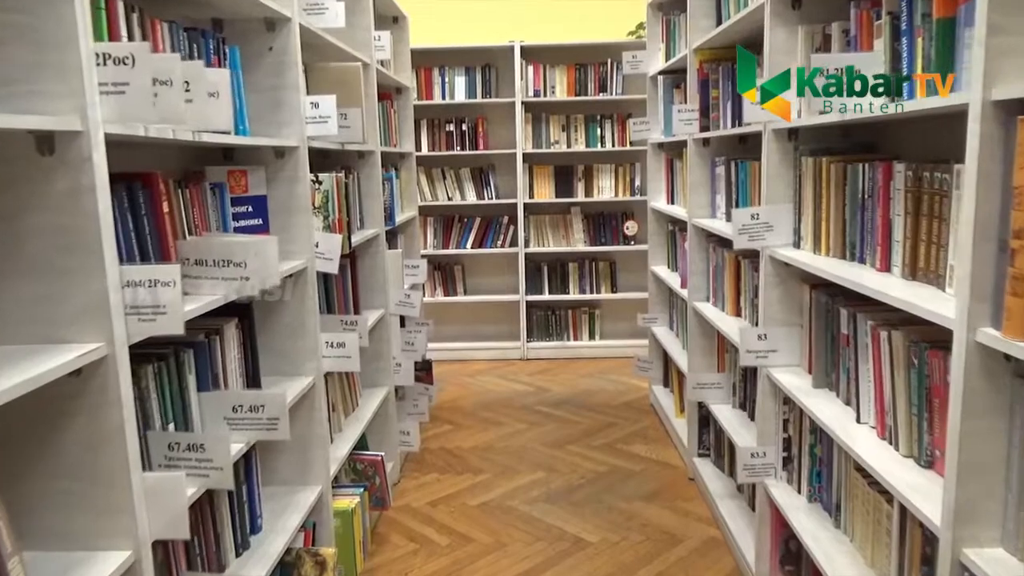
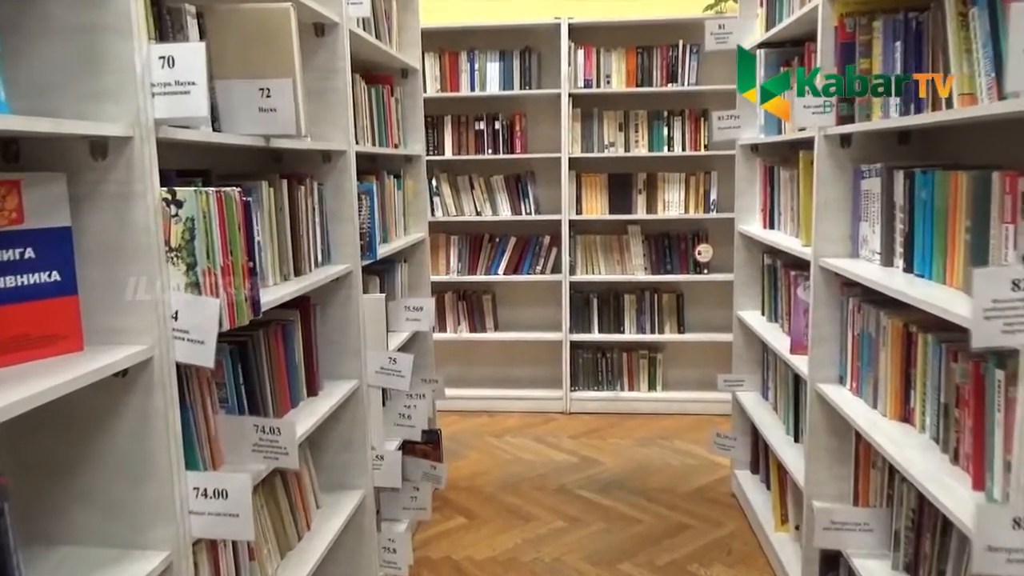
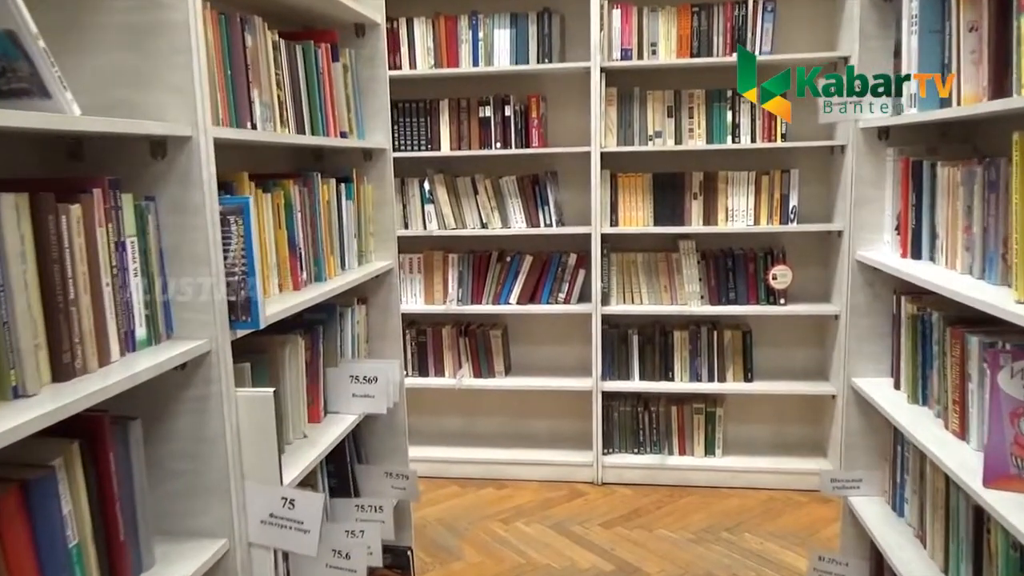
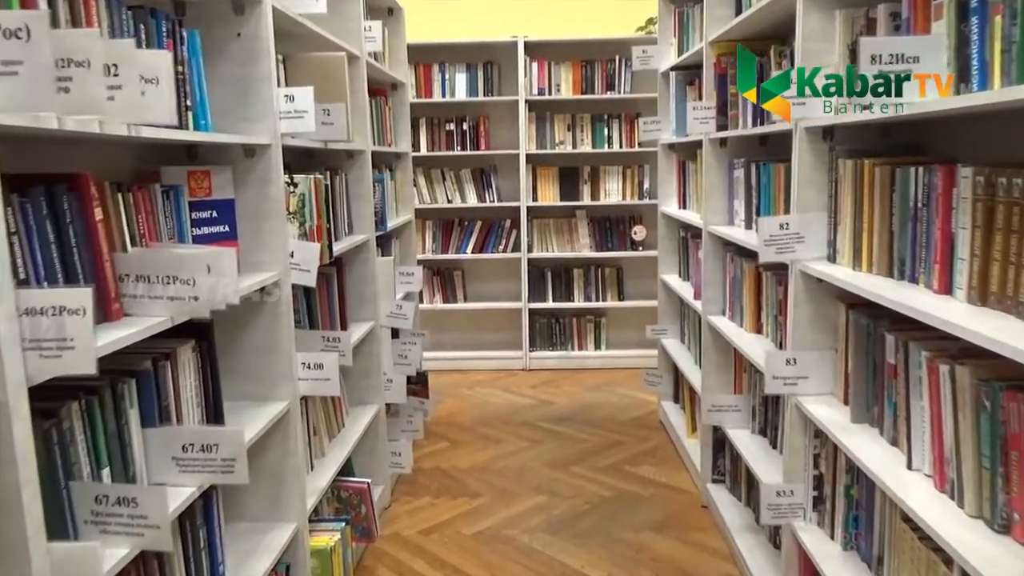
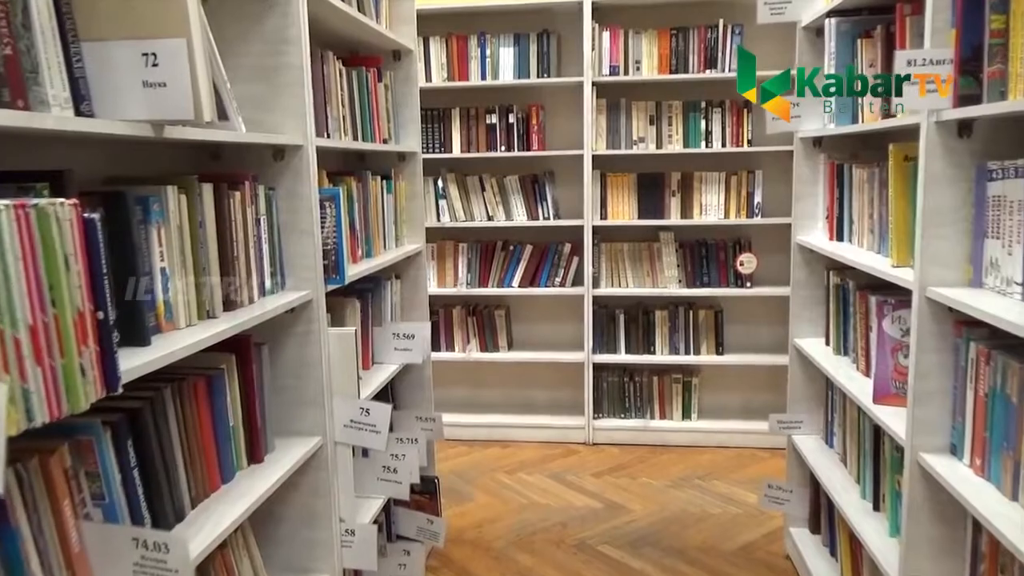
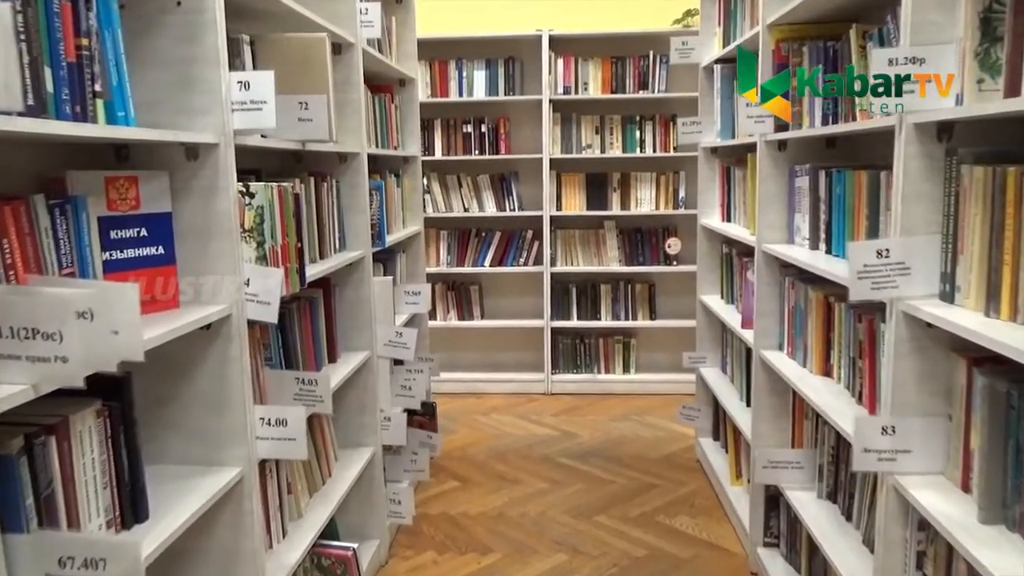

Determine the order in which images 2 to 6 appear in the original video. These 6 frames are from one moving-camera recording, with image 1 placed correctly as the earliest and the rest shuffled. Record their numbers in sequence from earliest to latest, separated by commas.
4, 6, 2, 5, 3
